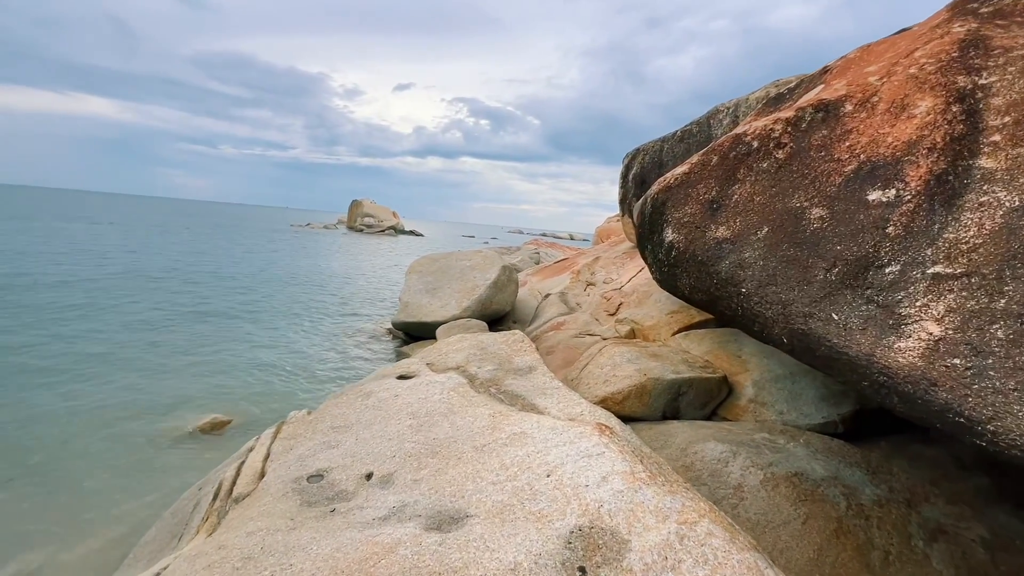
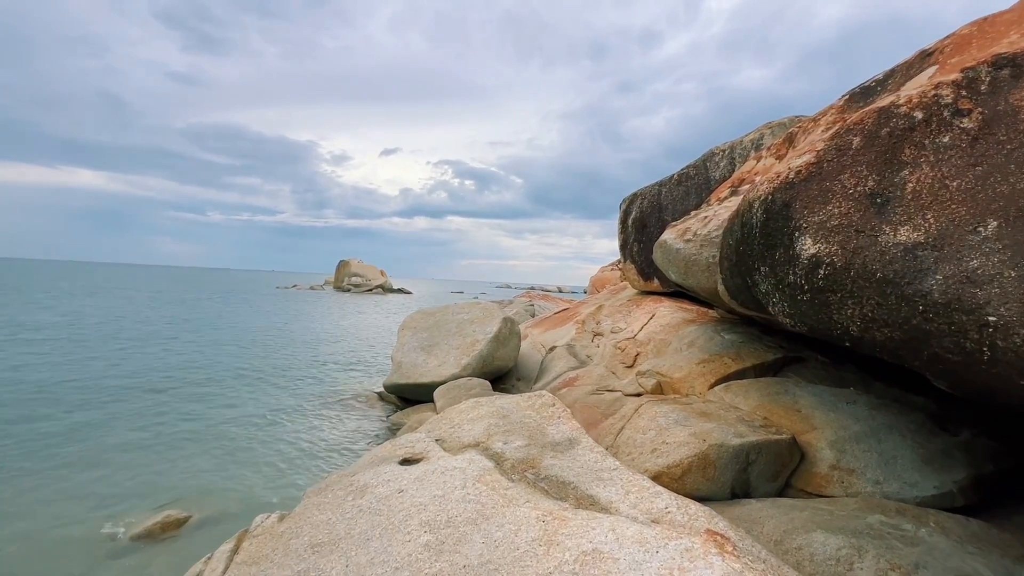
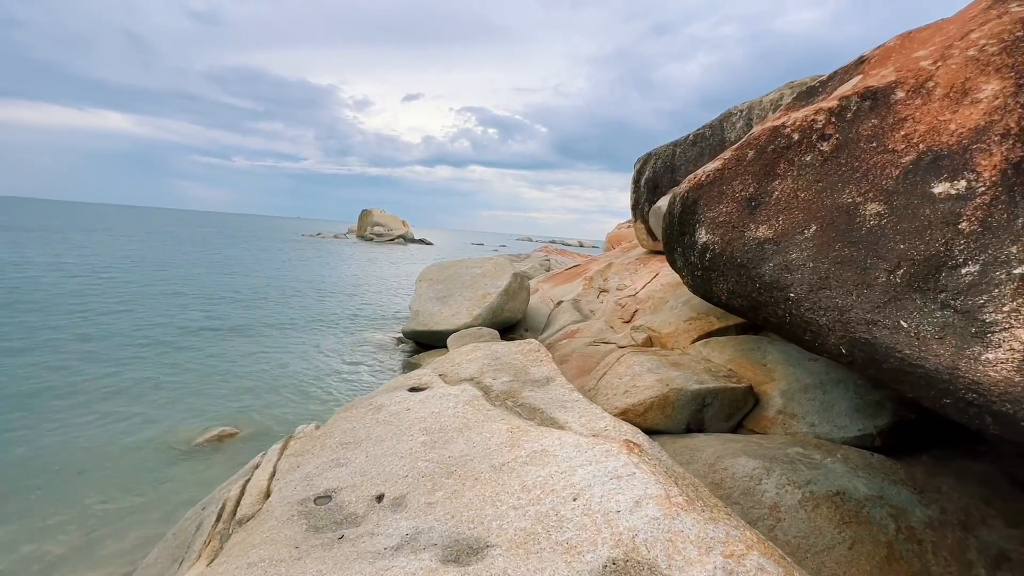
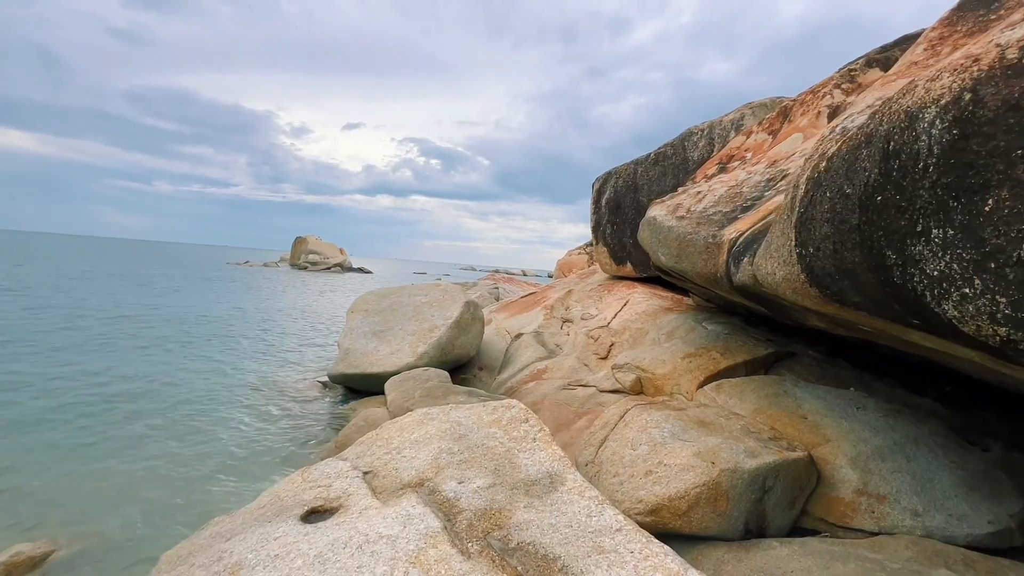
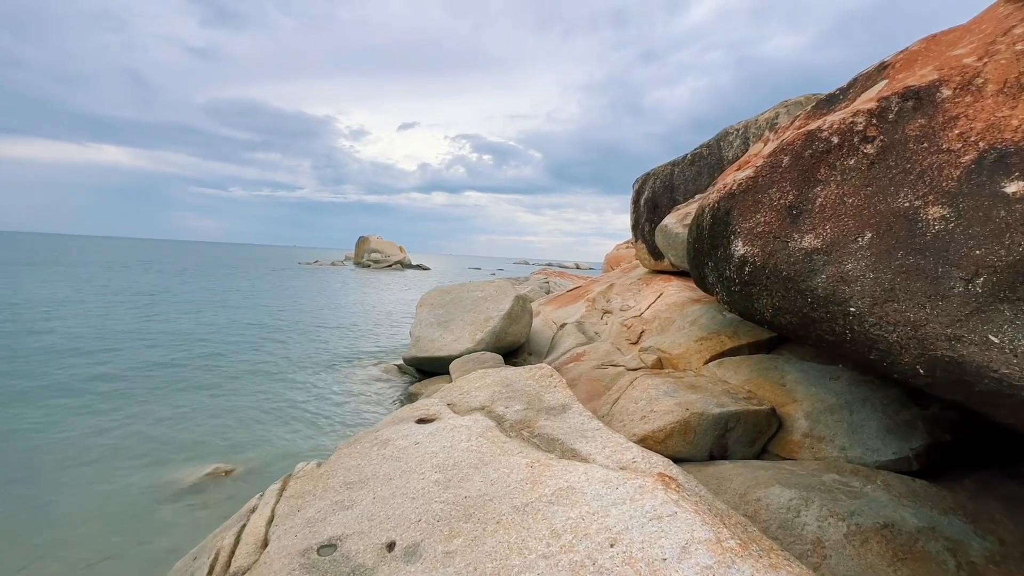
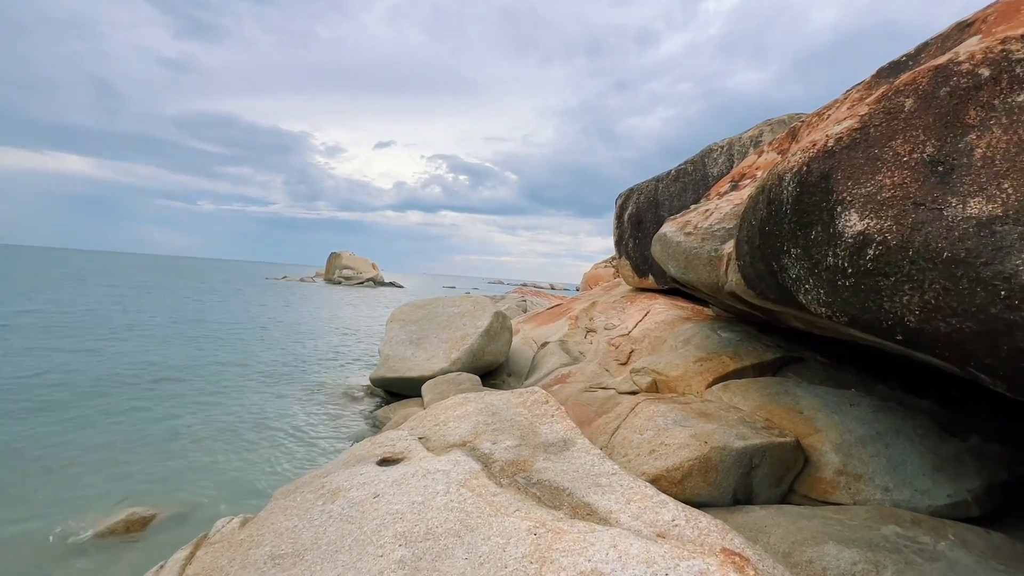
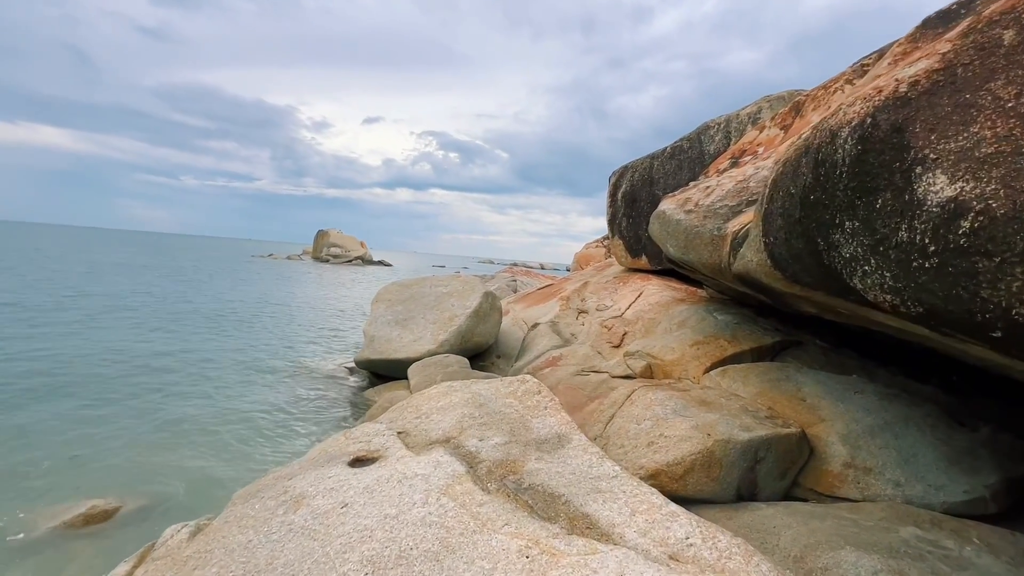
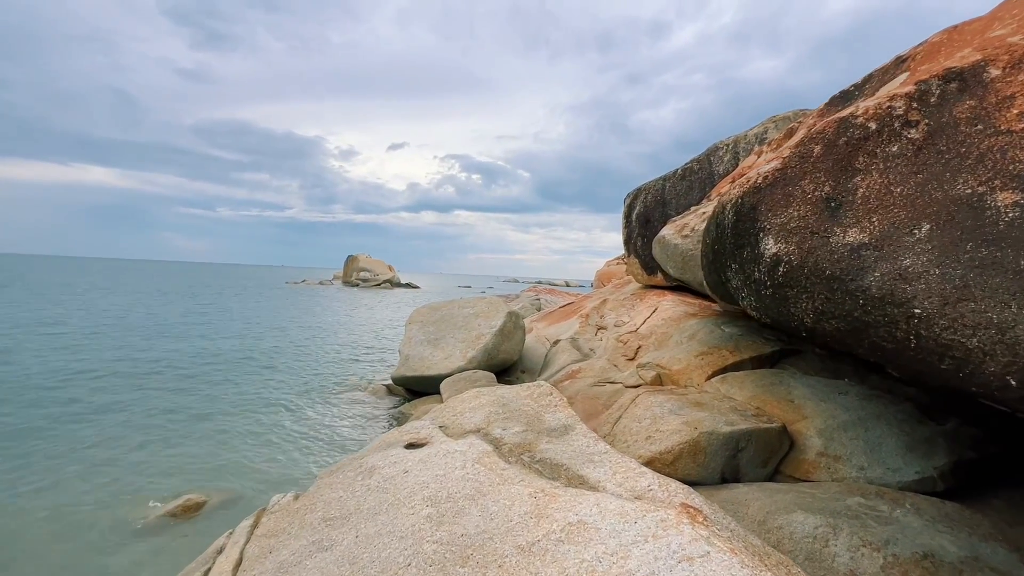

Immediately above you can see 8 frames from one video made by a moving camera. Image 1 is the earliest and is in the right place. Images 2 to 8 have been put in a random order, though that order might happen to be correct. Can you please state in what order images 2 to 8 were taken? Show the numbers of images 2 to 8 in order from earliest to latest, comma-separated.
3, 5, 8, 2, 6, 7, 4
